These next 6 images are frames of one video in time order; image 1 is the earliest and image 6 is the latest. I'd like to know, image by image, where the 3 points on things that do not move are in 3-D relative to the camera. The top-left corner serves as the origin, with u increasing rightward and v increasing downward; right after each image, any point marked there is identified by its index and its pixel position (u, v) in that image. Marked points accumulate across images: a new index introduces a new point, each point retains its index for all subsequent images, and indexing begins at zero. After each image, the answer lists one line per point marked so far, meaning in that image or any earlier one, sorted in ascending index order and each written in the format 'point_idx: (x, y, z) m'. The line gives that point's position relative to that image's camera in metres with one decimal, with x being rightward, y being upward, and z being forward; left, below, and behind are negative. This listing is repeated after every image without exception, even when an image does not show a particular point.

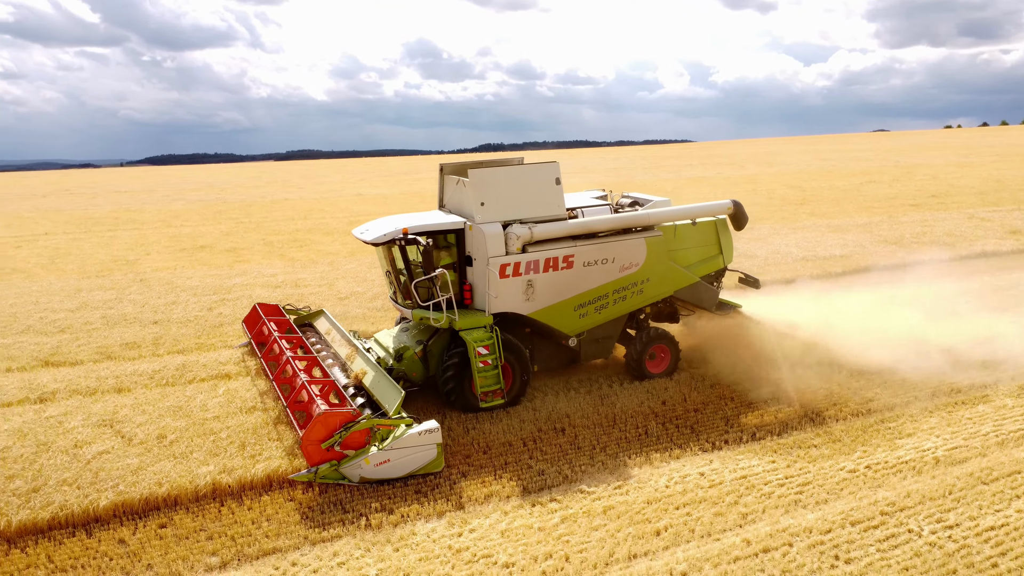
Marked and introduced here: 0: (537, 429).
0: (+0.3, -1.3, +7.4) m
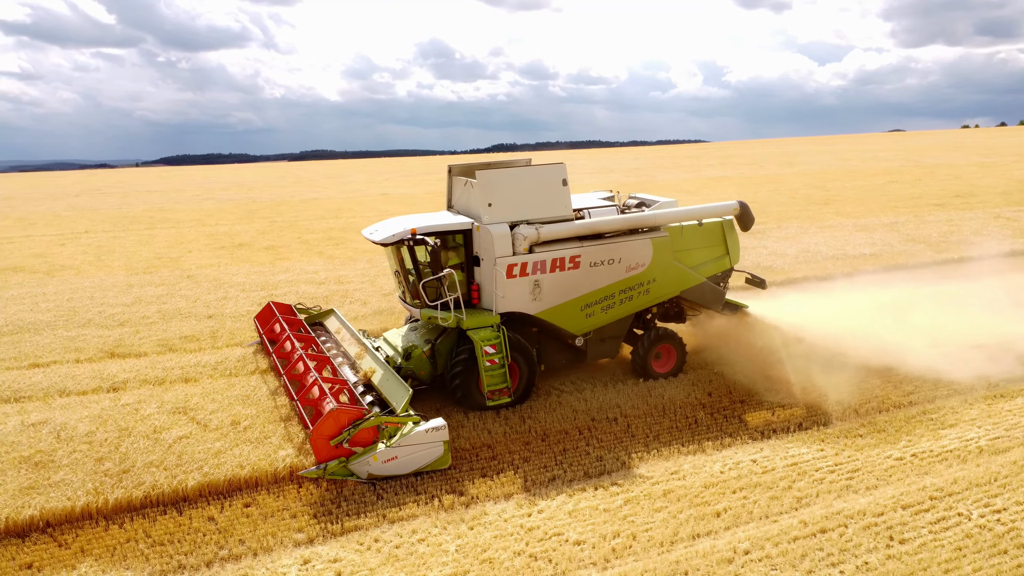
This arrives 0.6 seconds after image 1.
0: (+0.8, -1.3, +7.7) m
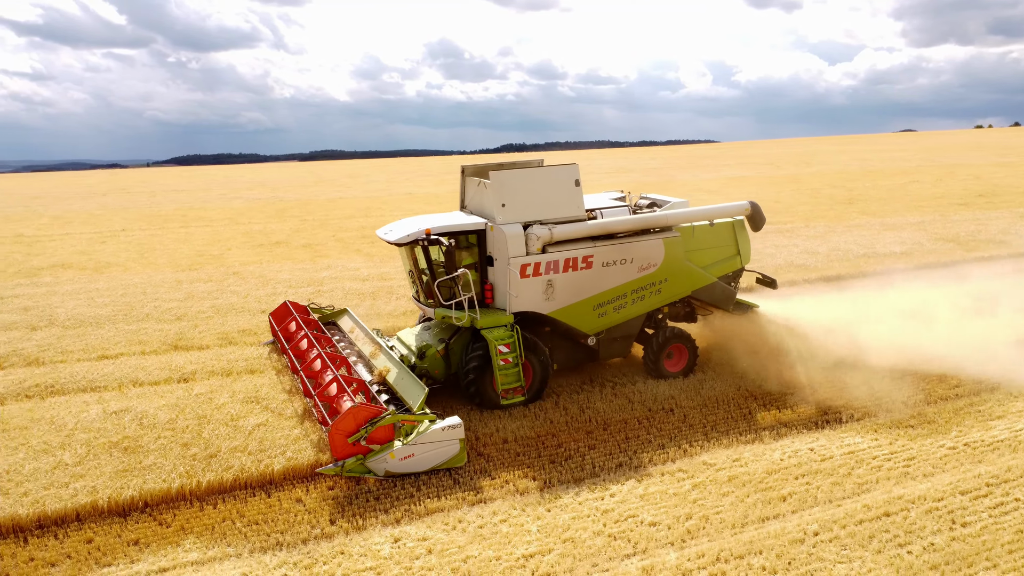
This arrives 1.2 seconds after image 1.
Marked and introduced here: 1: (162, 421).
0: (+1.4, -1.2, +7.9) m
1: (-3.2, -1.2, +7.2) m
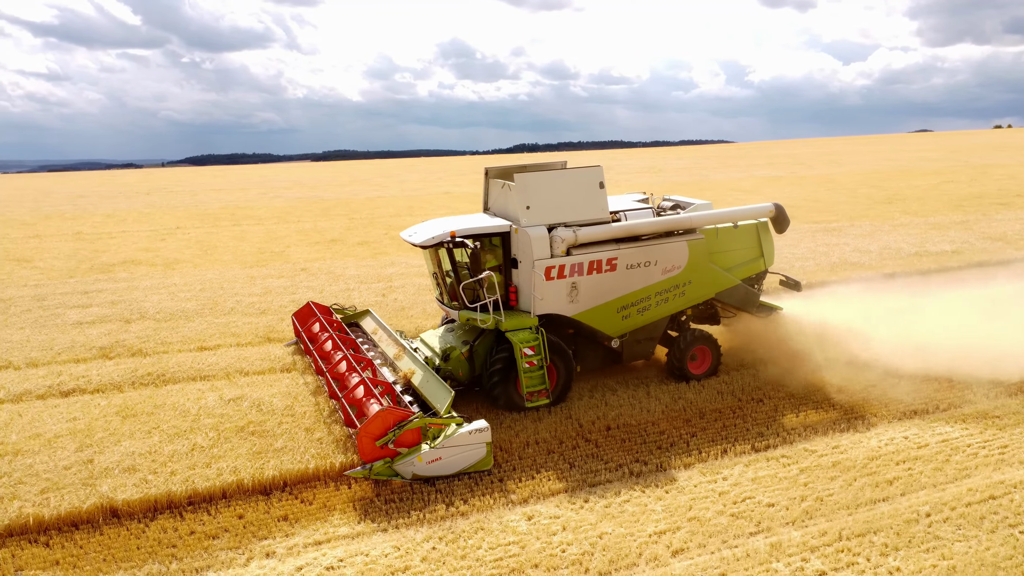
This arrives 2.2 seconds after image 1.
0: (+2.3, -1.2, +8.2) m
1: (-2.2, -1.1, +7.6) m
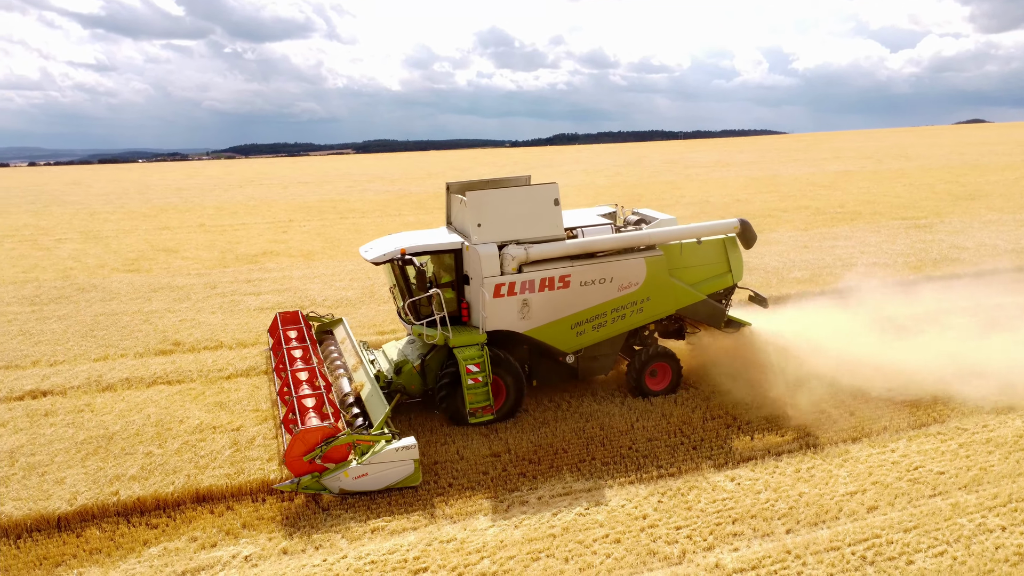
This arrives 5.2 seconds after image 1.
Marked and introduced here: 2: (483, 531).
0: (+4.2, -1.1, +9.1) m
1: (-0.4, -1.1, +8.7) m
2: (-0.2, -1.9, +6.1) m
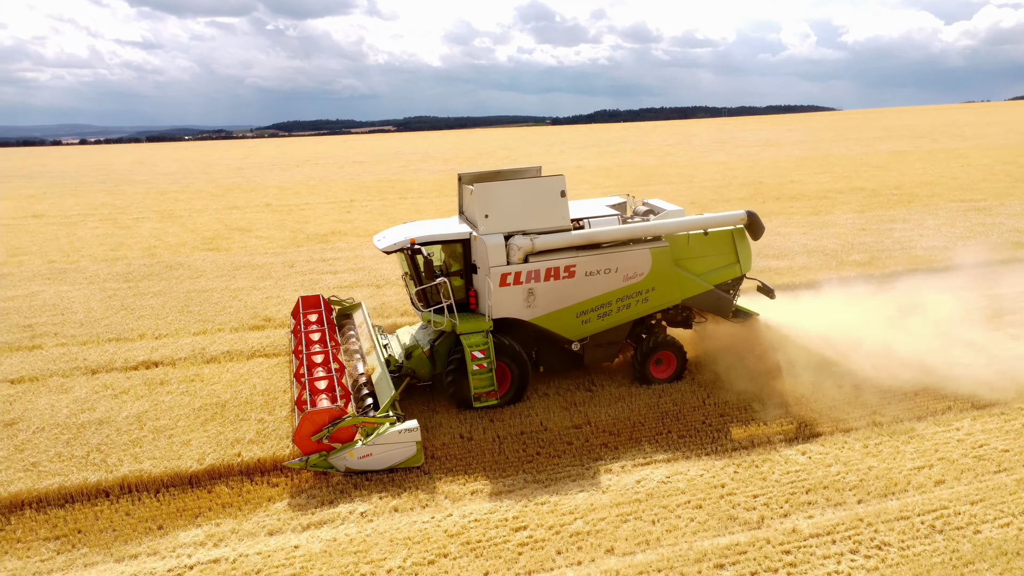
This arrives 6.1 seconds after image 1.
0: (+5.1, -0.9, +9.4) m
1: (+0.5, -0.9, +9.2) m
2: (+0.5, -1.7, +6.6) m
